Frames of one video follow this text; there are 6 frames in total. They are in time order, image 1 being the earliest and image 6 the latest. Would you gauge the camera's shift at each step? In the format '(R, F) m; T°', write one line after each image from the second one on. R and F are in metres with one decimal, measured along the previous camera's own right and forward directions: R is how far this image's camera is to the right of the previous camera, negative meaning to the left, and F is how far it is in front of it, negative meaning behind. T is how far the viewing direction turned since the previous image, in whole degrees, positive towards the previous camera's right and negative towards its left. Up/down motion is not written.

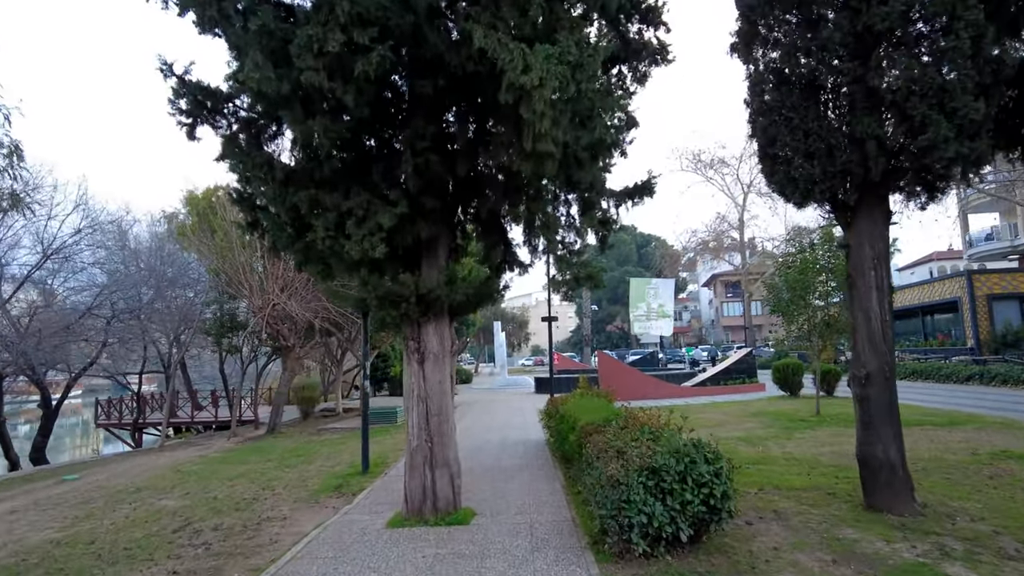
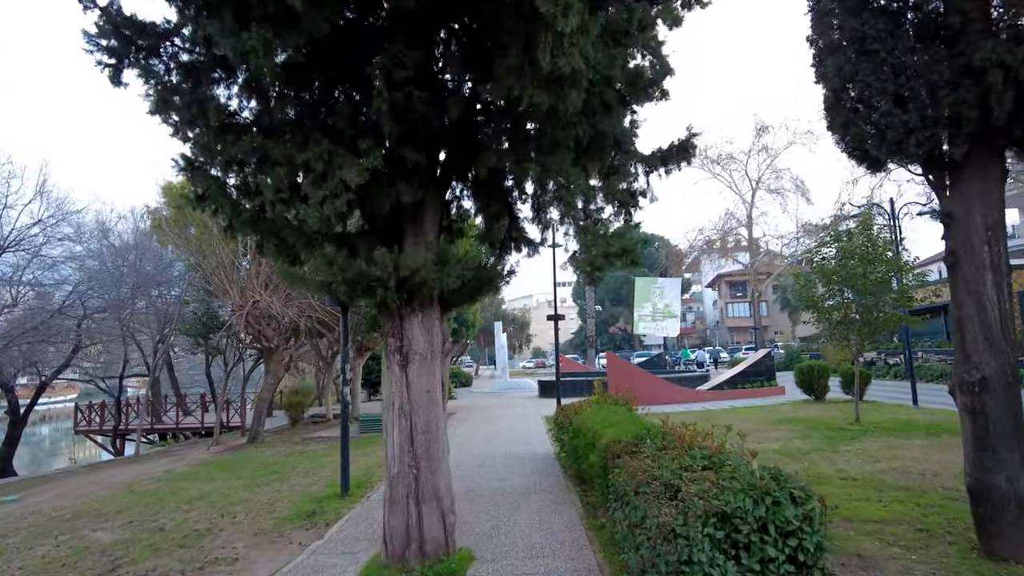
(-0.1, +1.8) m; 0°
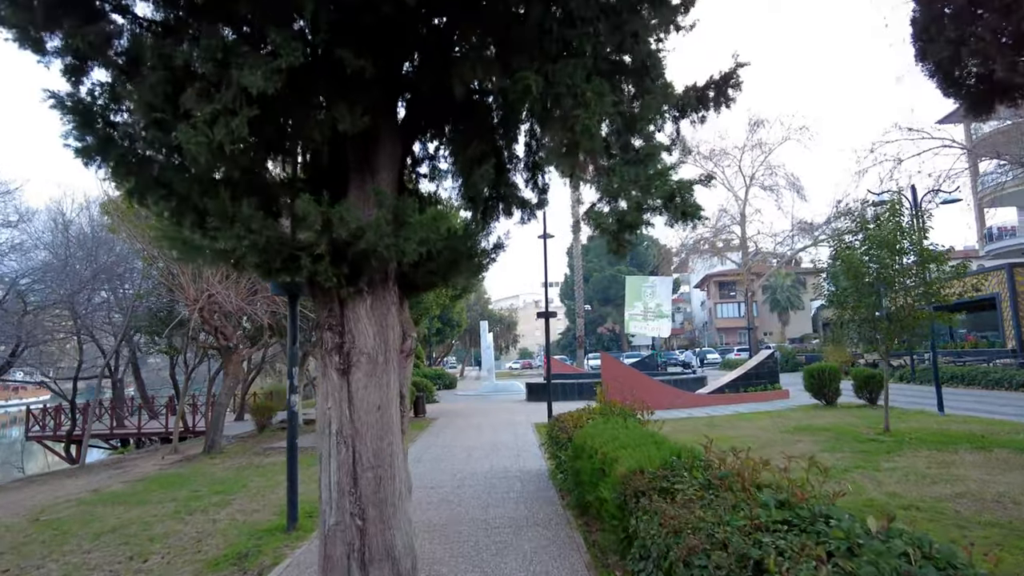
(0.0, +1.9) m; +1°
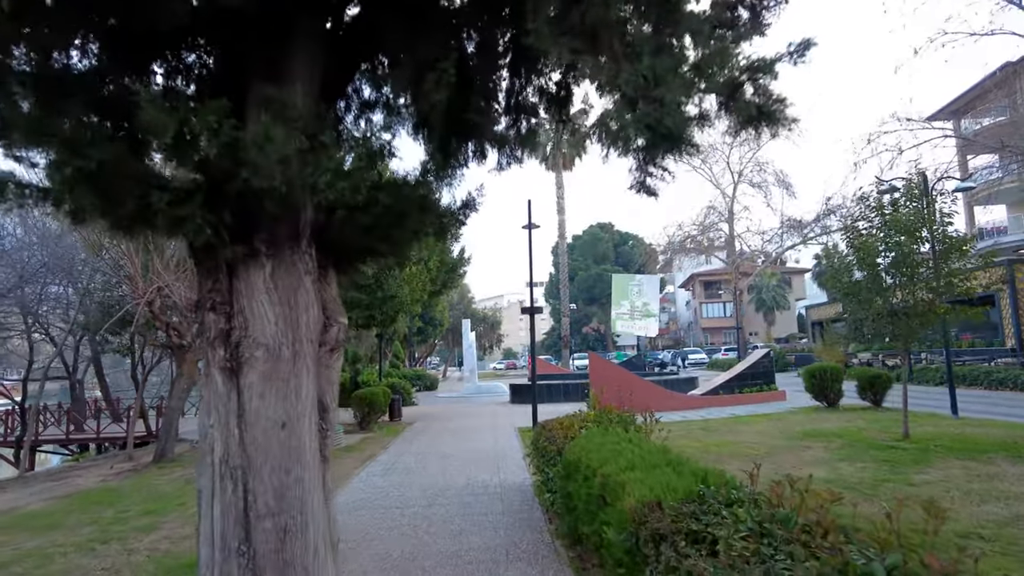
(+0.1, +1.5) m; +1°
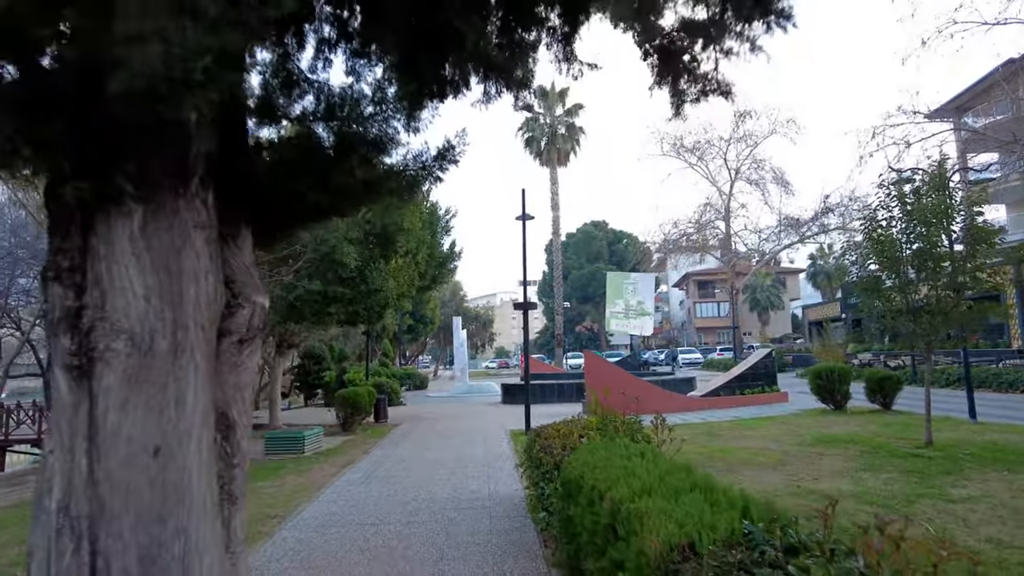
(0.0, +1.0) m; +1°
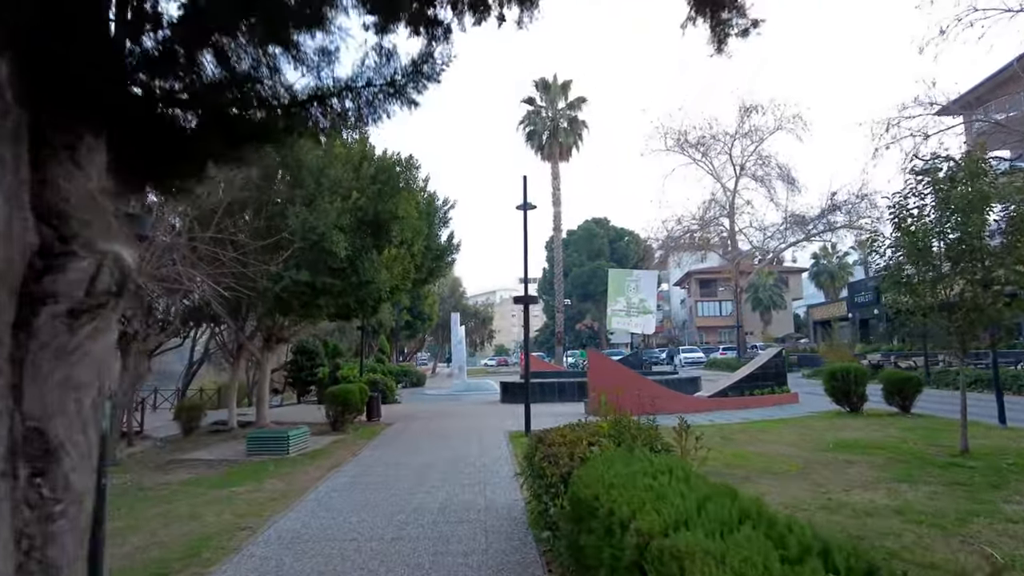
(0.0, +0.9) m; 0°
